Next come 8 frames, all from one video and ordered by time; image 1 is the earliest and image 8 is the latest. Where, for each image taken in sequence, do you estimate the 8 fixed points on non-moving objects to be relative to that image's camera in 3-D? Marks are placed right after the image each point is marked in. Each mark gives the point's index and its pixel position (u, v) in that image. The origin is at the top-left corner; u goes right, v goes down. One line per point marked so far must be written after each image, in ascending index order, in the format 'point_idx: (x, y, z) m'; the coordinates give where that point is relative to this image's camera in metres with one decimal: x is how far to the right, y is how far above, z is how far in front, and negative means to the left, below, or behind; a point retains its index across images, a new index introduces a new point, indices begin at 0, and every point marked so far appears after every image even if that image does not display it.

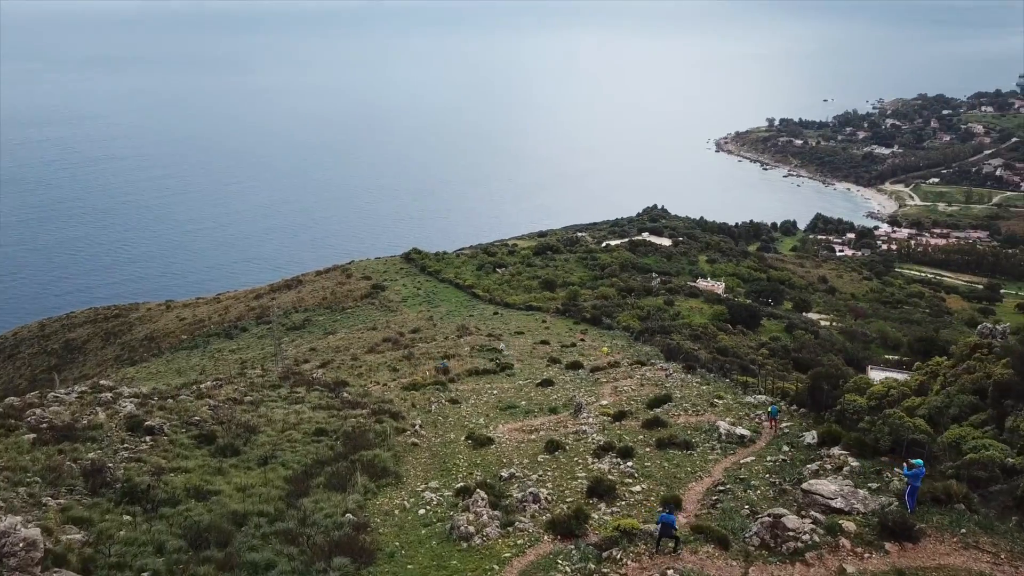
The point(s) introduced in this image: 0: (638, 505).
0: (+2.5, -4.3, +15.9) m
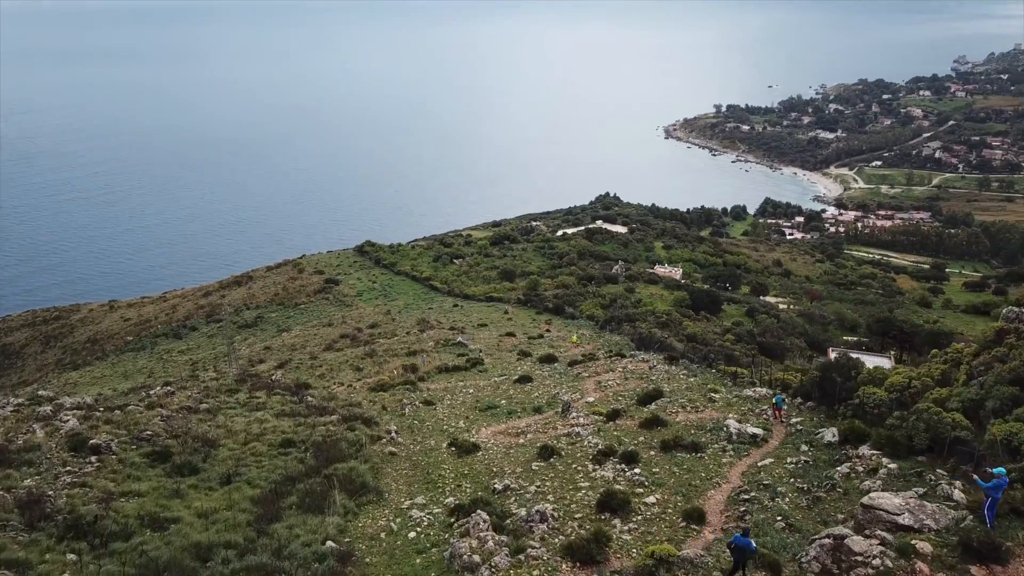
0: (+2.5, -4.1, +14.3) m
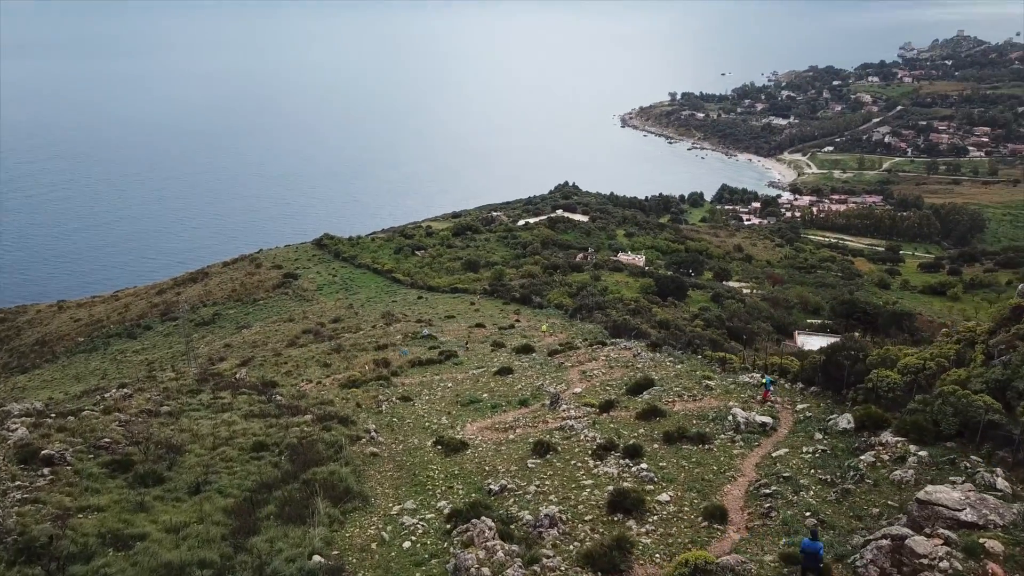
0: (+2.6, -3.8, +13.2) m
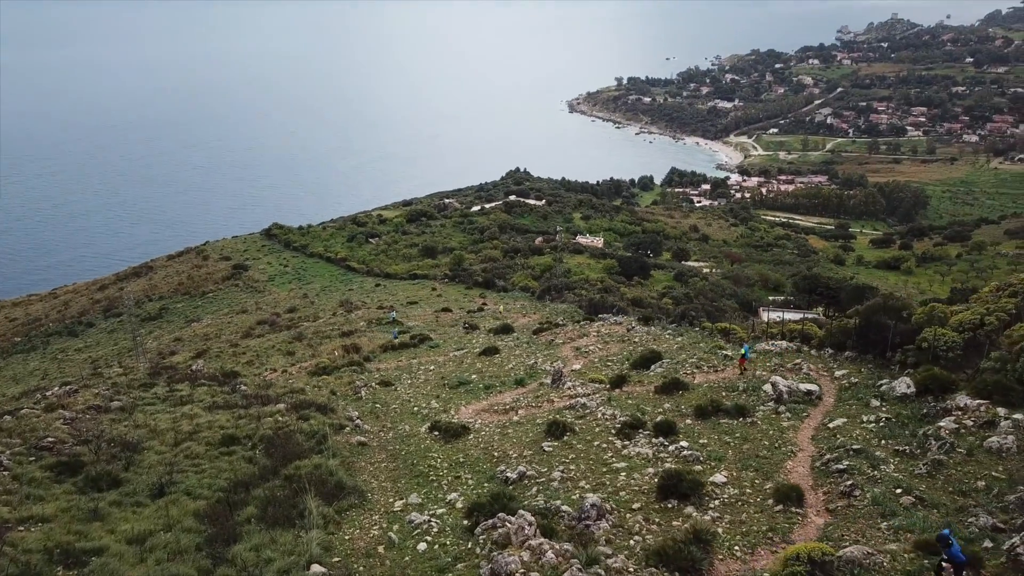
0: (+3.2, -3.0, +11.2) m
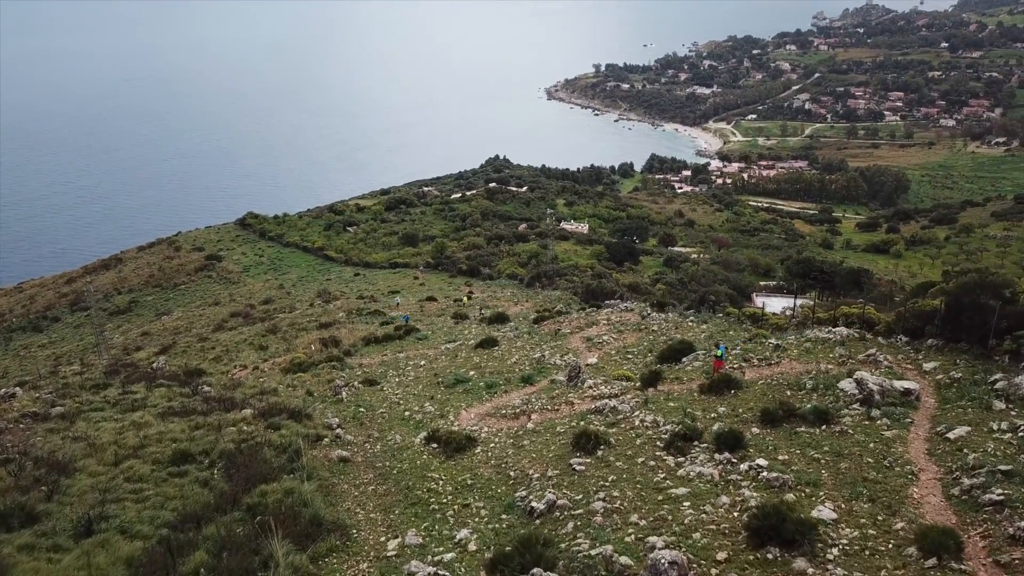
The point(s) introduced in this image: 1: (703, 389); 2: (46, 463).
0: (+3.6, -2.7, +8.1) m
1: (+3.5, -1.8, +14.9) m
2: (-8.9, -3.3, +15.5) m
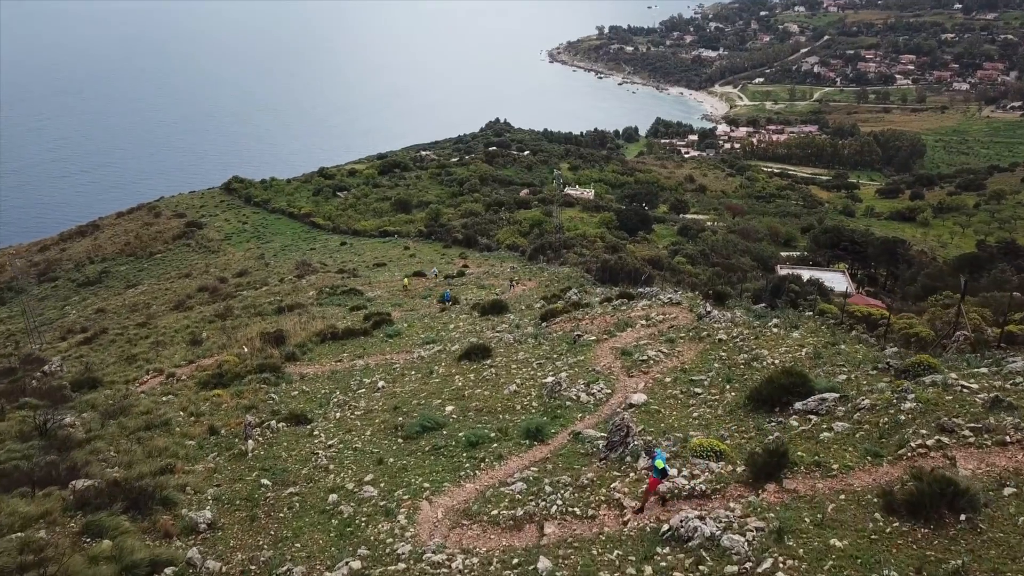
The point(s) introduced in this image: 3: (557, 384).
0: (+3.6, -3.1, +0.7) m
1: (+3.5, -1.9, +7.4) m
2: (-8.9, -3.4, +8.2) m
3: (+0.8, -1.7, +14.1) m
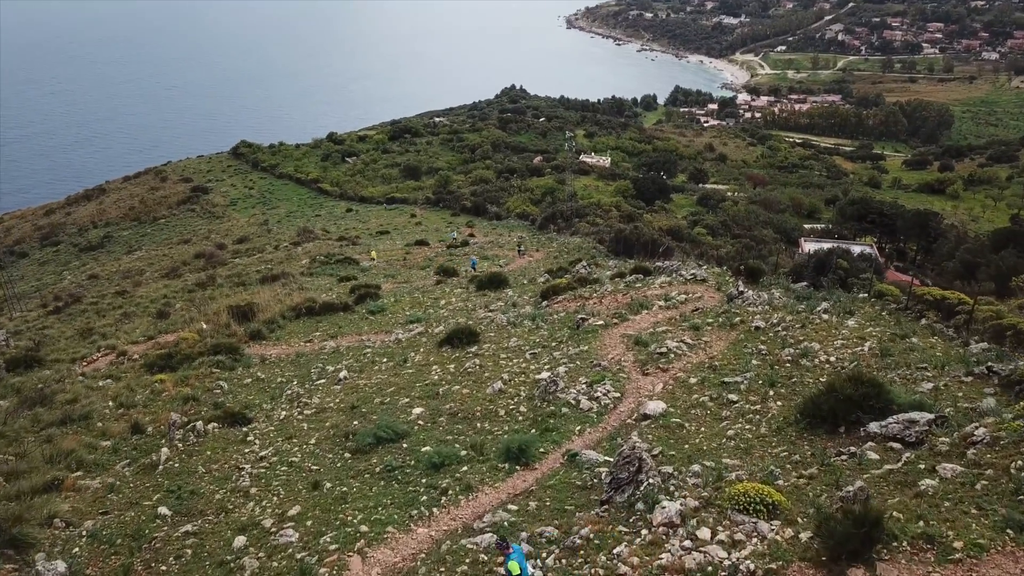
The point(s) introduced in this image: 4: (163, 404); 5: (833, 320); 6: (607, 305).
0: (+3.1, -3.3, -2.1) m
1: (+3.1, -1.8, +4.5) m
2: (-9.3, -3.1, +5.5) m
3: (+0.5, -1.3, +11.2) m
4: (-6.2, -1.9, +14.3) m
5: (+4.9, -0.5, +12.4) m
6: (+1.8, -0.3, +15.4) m
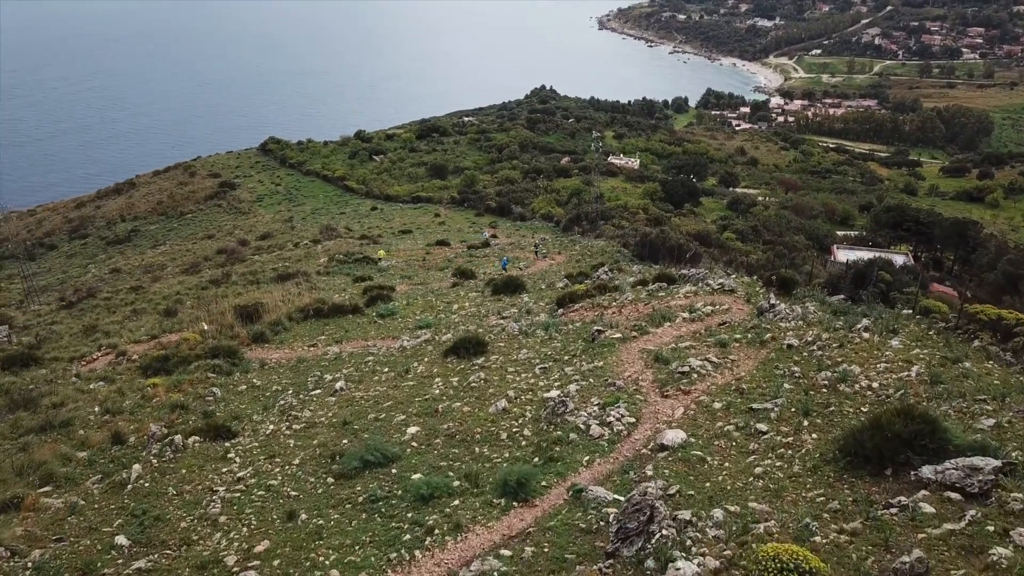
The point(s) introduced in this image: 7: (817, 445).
0: (+2.7, -3.4, -3.2) m
1: (+2.9, -2.0, +3.4) m
2: (-9.4, -3.1, +4.8) m
3: (+0.6, -1.4, +10.2) m
4: (-6.0, -1.9, +13.5) m
5: (+5.0, -0.7, +11.2) m
6: (+2.0, -0.5, +14.3) m
7: (+2.9, -1.5, +8.1) m
